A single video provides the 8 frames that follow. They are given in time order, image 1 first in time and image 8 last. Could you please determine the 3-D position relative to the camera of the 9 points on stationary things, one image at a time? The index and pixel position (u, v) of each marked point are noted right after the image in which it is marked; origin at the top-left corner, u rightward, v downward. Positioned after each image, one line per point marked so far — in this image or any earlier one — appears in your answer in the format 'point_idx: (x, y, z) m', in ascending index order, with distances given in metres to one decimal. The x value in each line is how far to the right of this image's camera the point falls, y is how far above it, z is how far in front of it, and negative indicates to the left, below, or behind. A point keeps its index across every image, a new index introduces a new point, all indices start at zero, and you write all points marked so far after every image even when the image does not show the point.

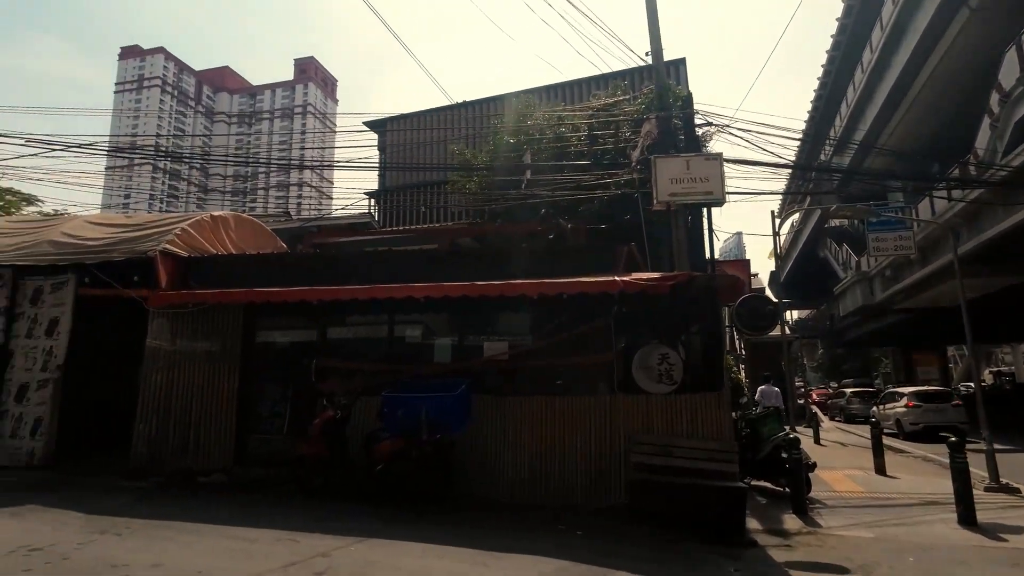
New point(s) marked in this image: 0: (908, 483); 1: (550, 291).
0: (+6.4, -3.2, +9.1) m
1: (+0.5, 0.0, +7.0) m
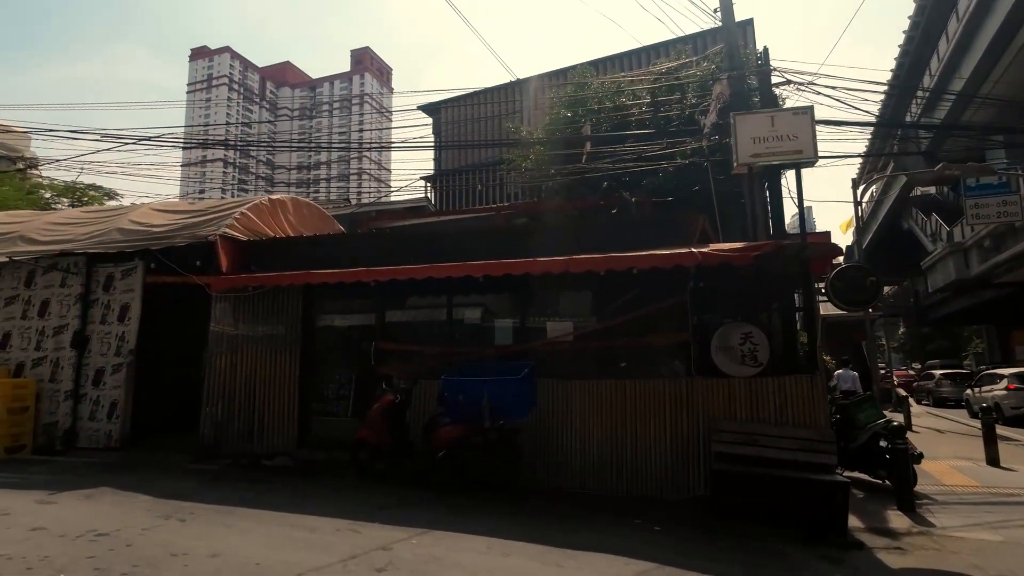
0: (+7.4, -2.7, +8.0) m
1: (+1.2, +0.2, +6.5) m
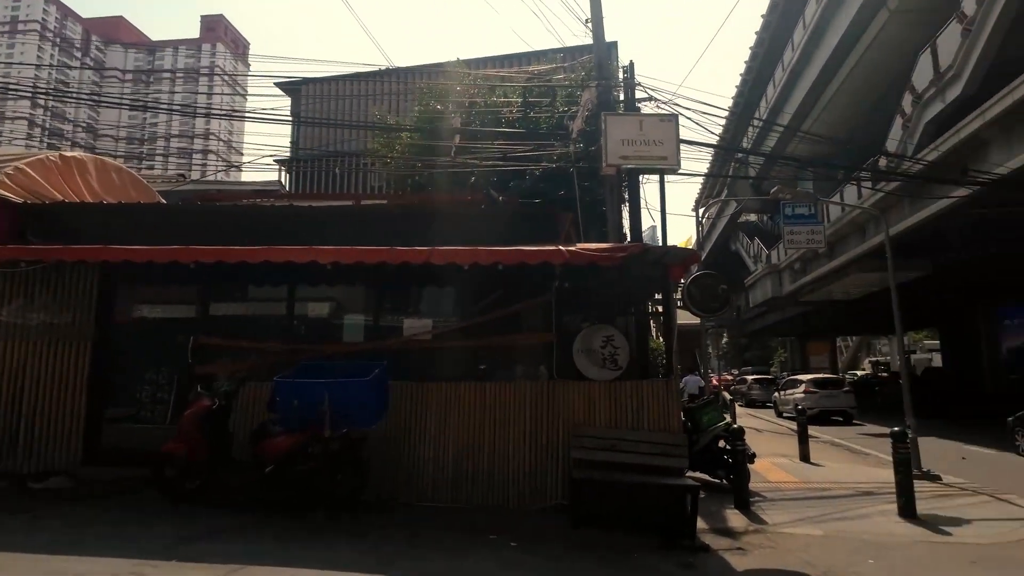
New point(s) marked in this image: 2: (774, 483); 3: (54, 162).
0: (+5.2, -3.0, +9.0) m
1: (-0.3, +0.3, +6.1) m
2: (+3.9, -2.9, +8.3) m
3: (-6.3, +1.7, +7.8) m
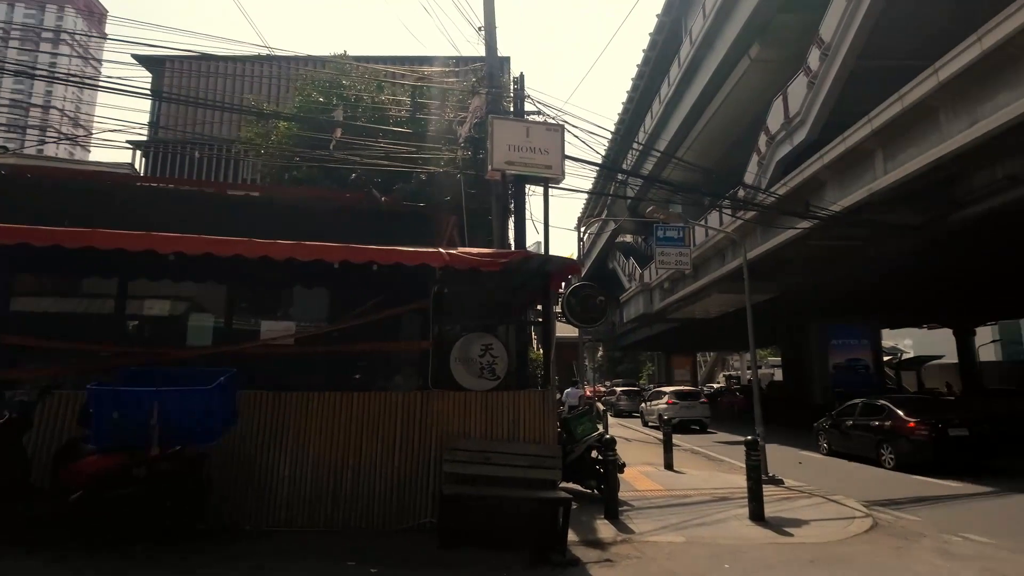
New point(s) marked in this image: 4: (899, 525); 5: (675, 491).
0: (+3.1, -3.2, +9.5) m
1: (-1.6, +0.3, +5.6) m
2: (+2.0, -3.1, +8.6) m
3: (-7.8, +1.9, +6.1) m
4: (+4.8, -3.0, +7.0) m
5: (+2.5, -3.1, +8.5) m
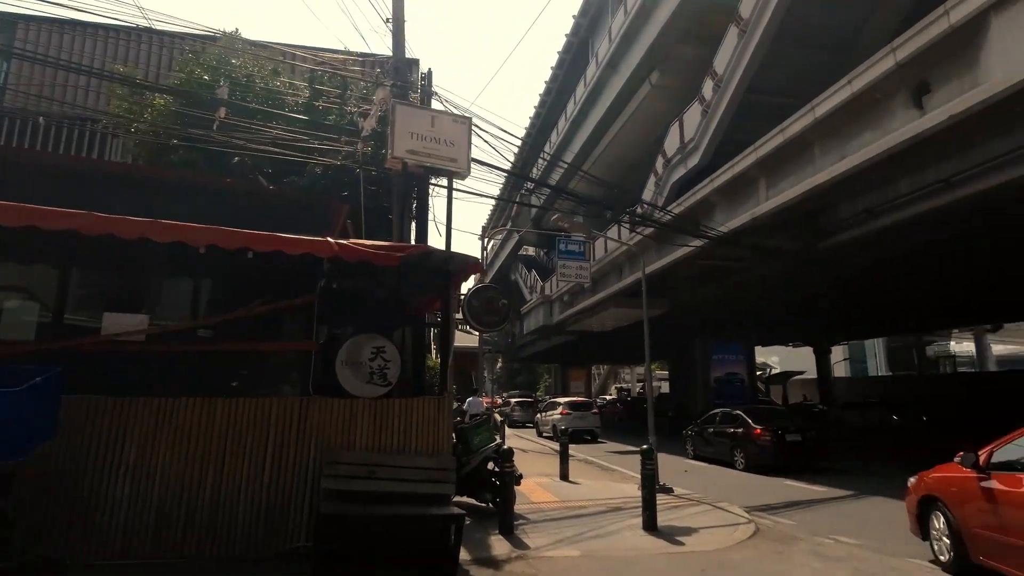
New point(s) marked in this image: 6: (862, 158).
0: (+1.3, -3.4, +9.5) m
1: (-2.5, +0.4, +4.9) m
2: (+0.4, -3.2, +8.3) m
3: (-8.6, +2.3, +4.4) m
4: (+3.5, -3.2, +7.3) m
5: (+0.9, -3.2, +8.4) m
6: (+6.7, +2.5, +10.7) m
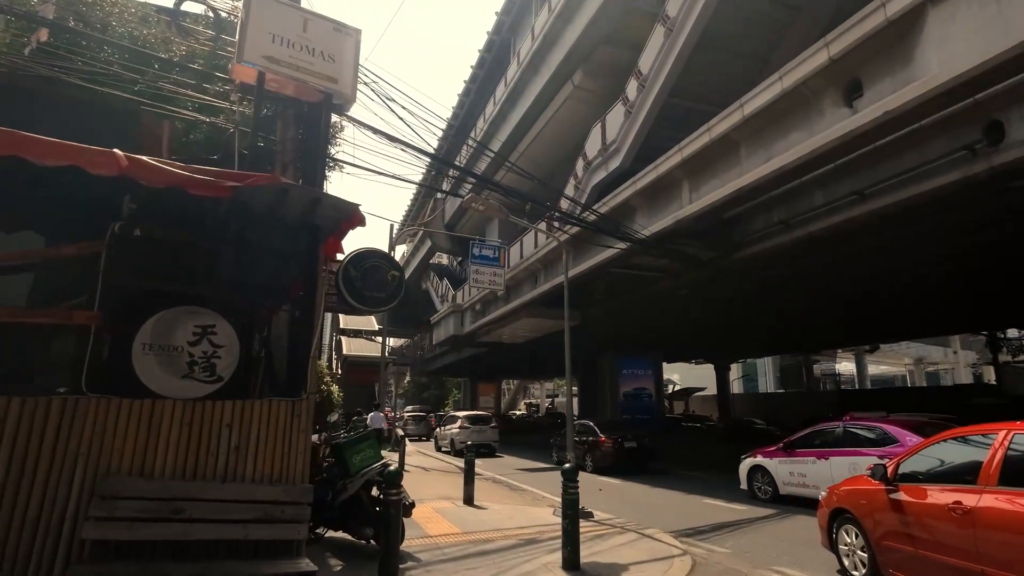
0: (-0.2, -3.3, +8.0) m
1: (-3.1, +0.7, +3.0) m
2: (-1.0, -3.0, +6.8) m
3: (-9.0, +2.9, +1.6) m
4: (+2.3, -3.1, +6.3) m
5: (-0.5, -3.0, +6.9) m
6: (+5.1, +2.4, +10.3) m
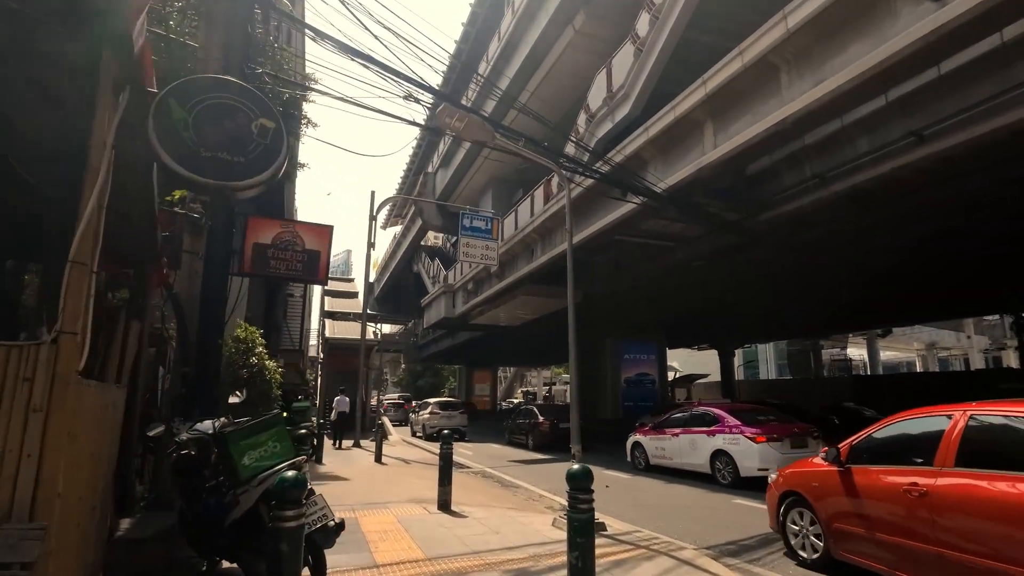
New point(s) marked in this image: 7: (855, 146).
0: (-0.4, -2.6, +6.1) m
1: (-3.2, +1.3, +1.0) m
2: (-1.1, -2.4, +4.8) m
3: (-9.1, +3.4, -0.5) m
4: (+2.1, -2.4, +4.3) m
5: (-0.6, -2.4, +4.9) m
6: (+5.0, +3.1, +8.2) m
7: (+7.1, +3.0, +11.6) m
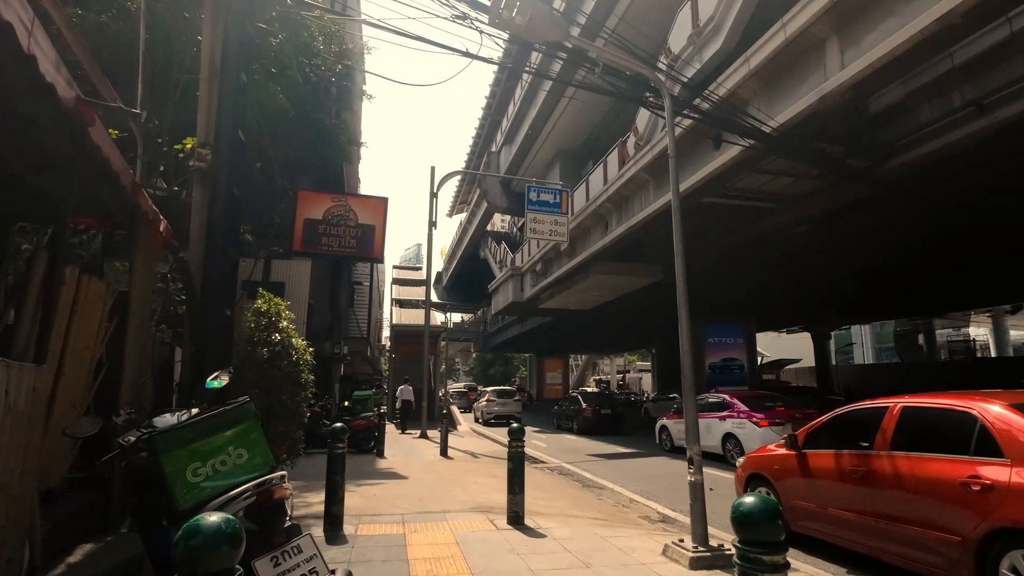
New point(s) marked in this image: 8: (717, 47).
0: (+0.4, -2.1, +4.5) m
1: (-3.2, +1.6, -0.3) m
2: (-0.5, -2.0, +3.3) m
3: (-9.3, +3.5, -1.1) m
4: (+2.6, -1.9, +2.4) m
5: (0.0, -2.0, +3.4) m
6: (+5.8, +3.7, +5.8) m
7: (+8.4, +3.7, +9.0) m
8: (+4.3, +5.1, +11.8) m
